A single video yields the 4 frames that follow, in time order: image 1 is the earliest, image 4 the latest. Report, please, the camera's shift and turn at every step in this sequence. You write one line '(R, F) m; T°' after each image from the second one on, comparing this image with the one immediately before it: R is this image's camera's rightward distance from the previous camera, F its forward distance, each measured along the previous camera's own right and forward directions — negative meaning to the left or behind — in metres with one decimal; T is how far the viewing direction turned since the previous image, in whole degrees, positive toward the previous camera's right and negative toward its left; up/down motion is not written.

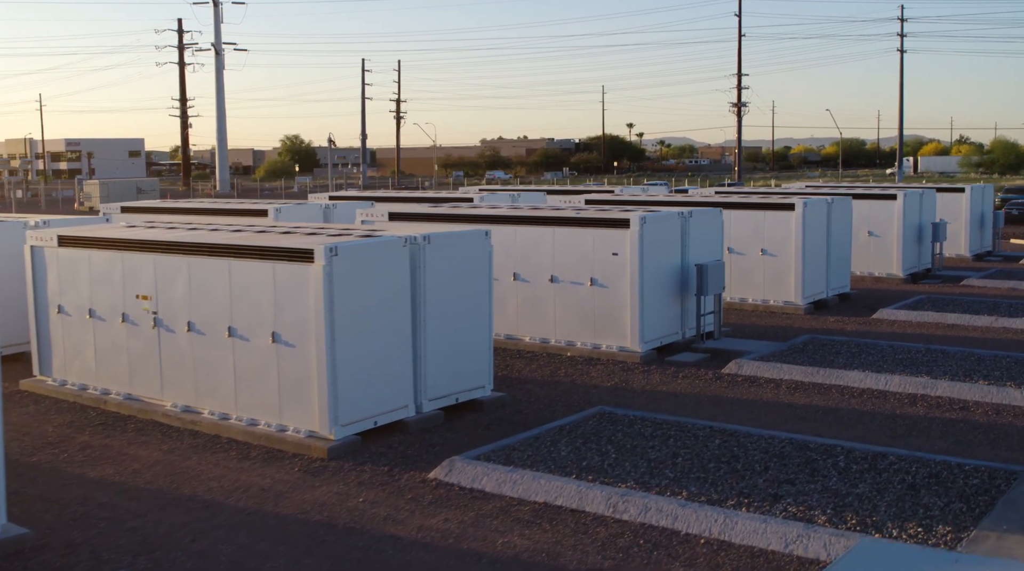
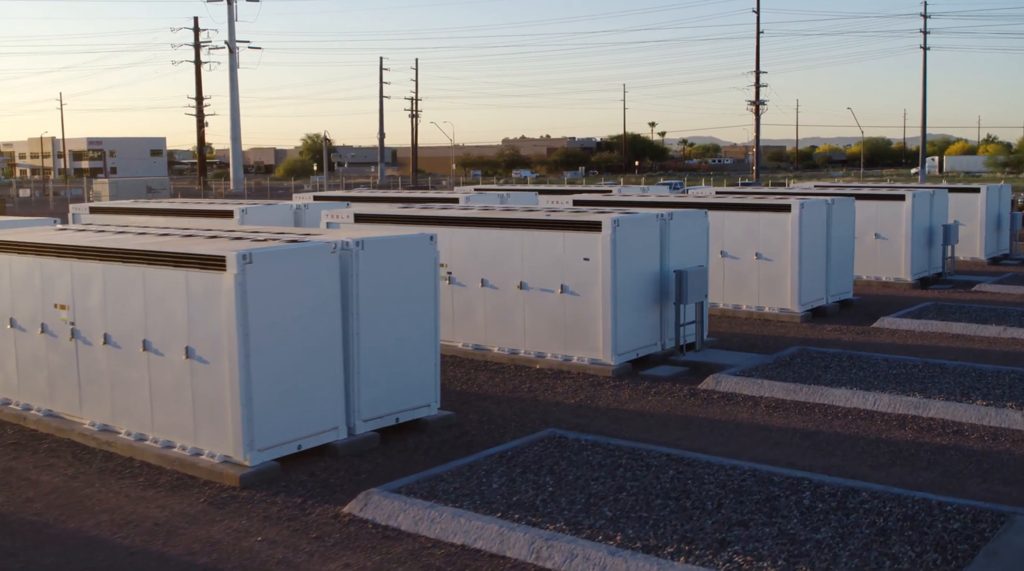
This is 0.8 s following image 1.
(+0.7, +1.0) m; -1°
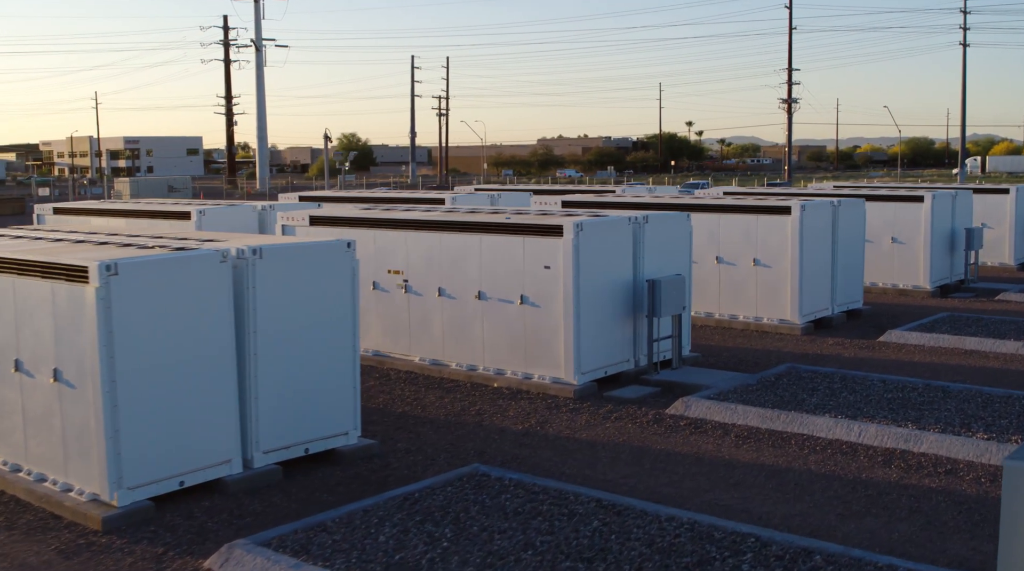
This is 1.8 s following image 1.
(+1.0, +1.2) m; -2°
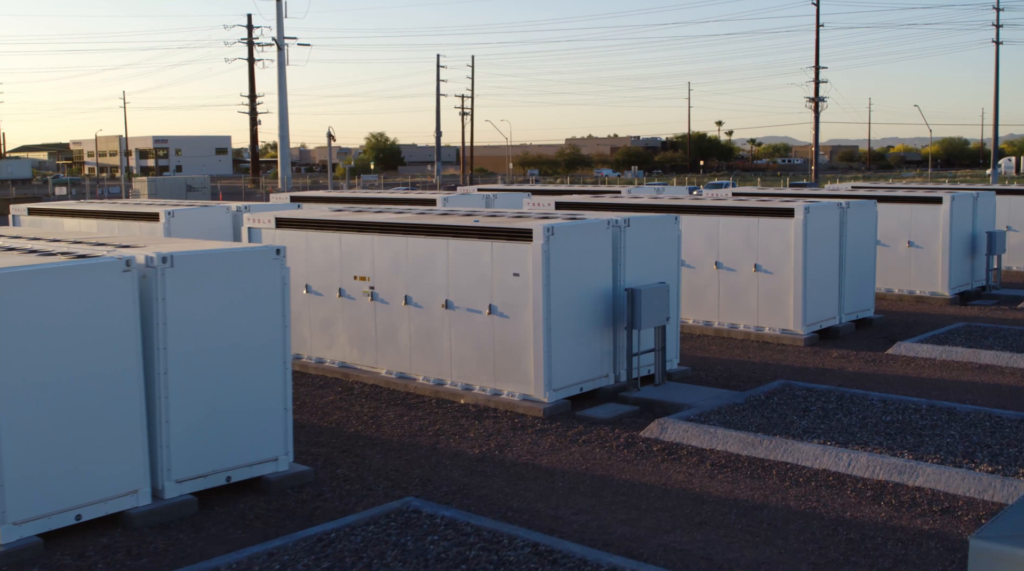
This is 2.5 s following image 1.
(+0.7, +0.9) m; -2°
